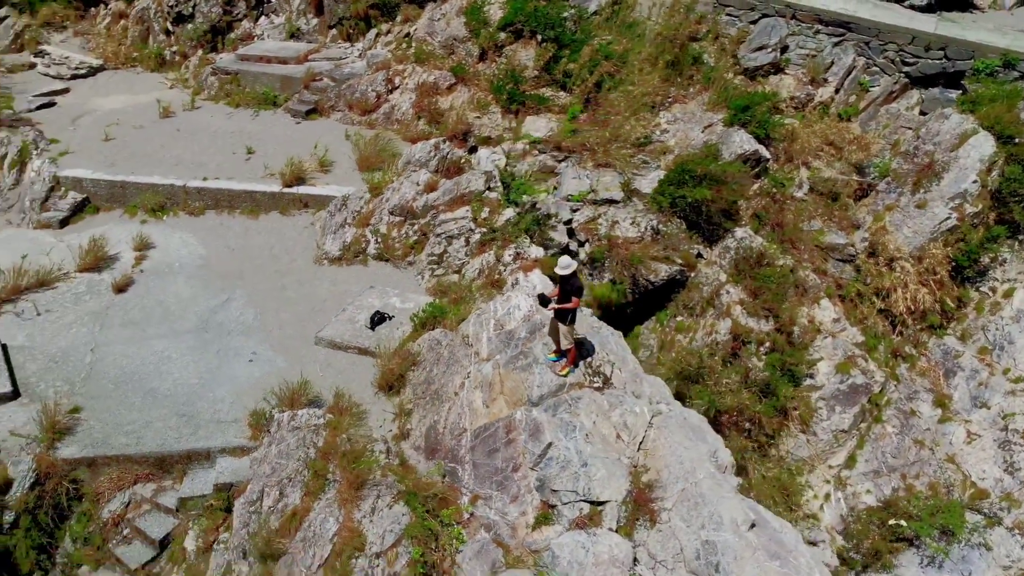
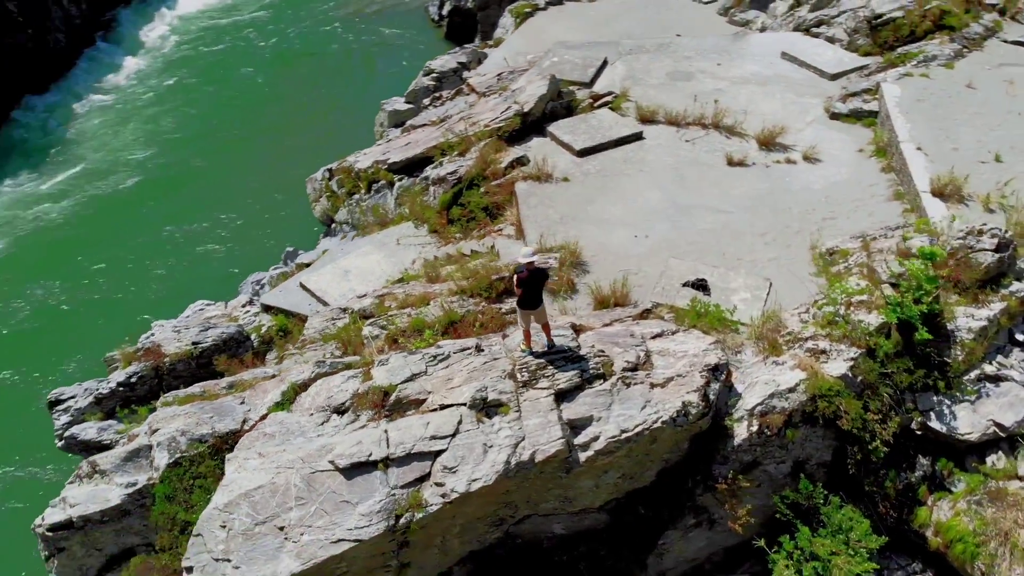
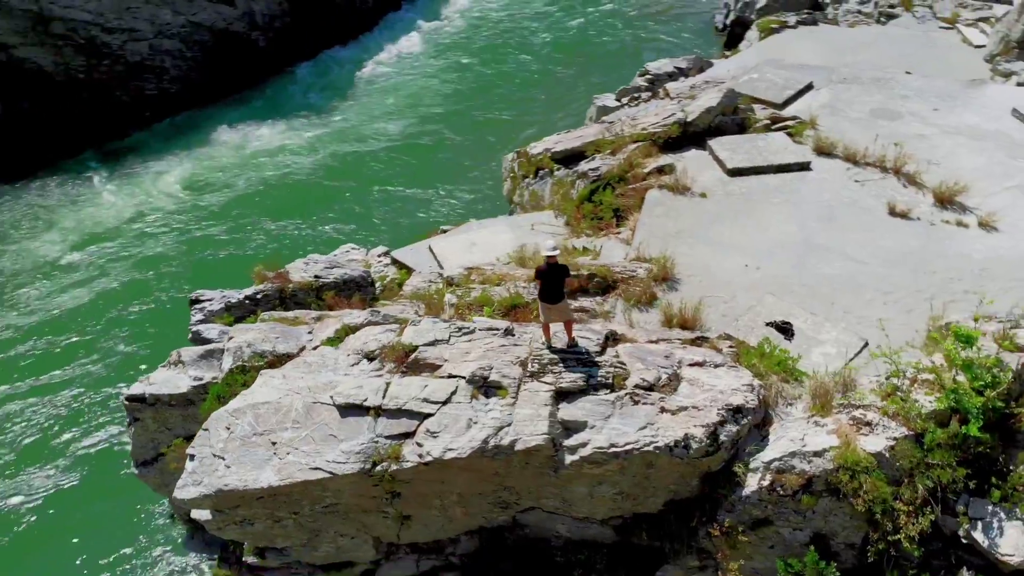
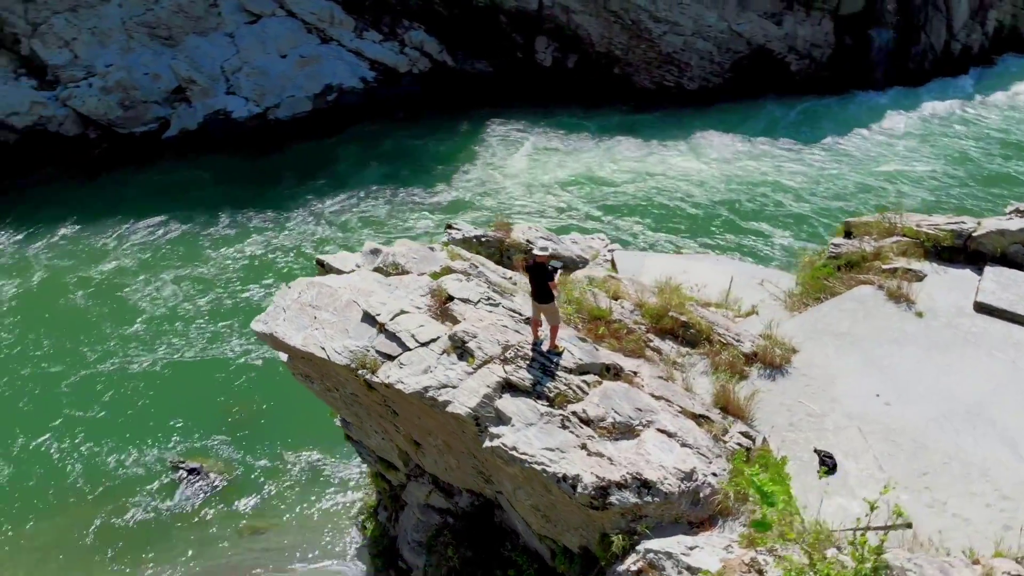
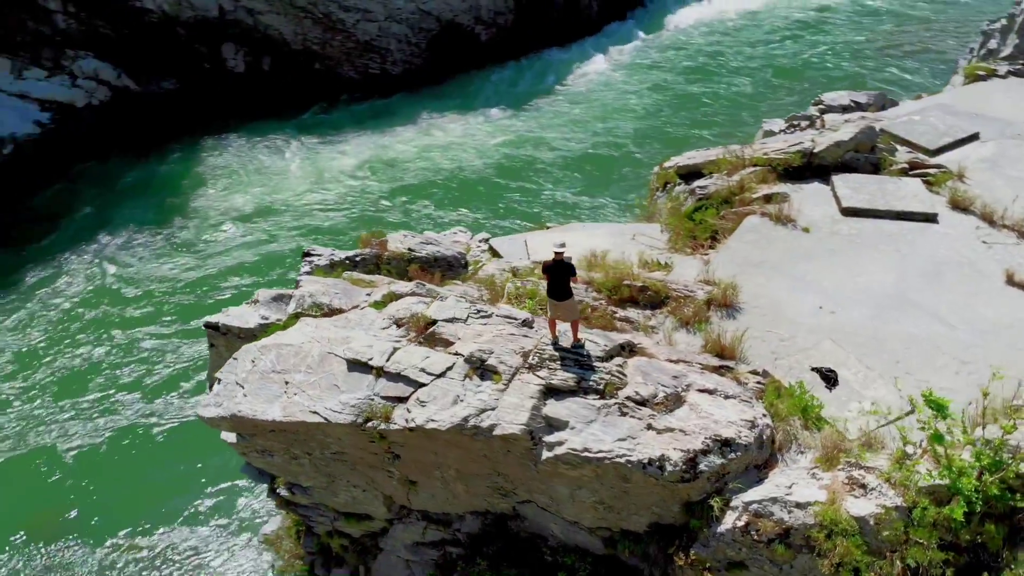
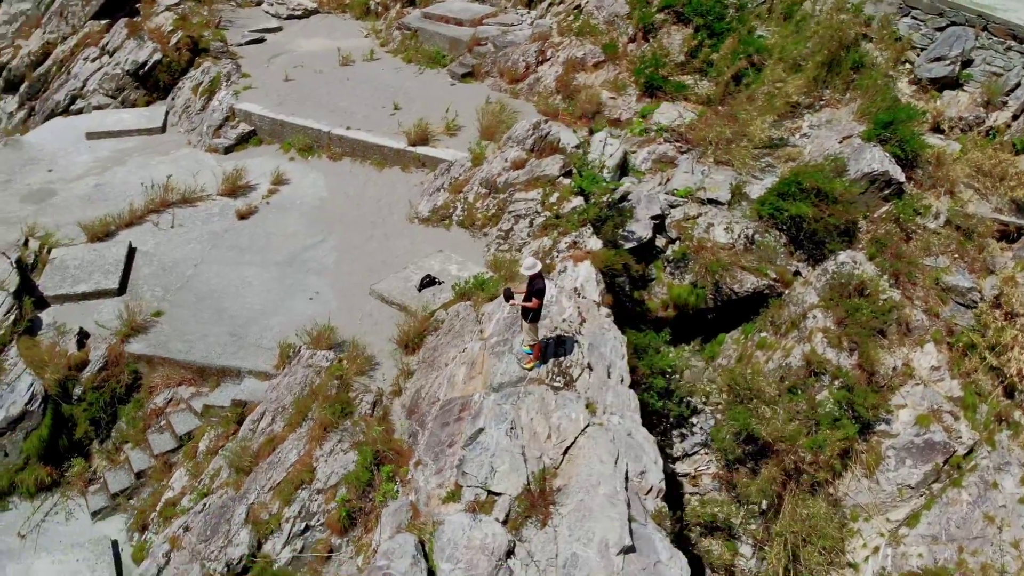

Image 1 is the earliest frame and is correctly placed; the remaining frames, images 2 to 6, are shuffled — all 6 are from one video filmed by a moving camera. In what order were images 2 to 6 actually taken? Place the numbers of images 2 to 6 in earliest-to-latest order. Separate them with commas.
6, 2, 3, 5, 4
